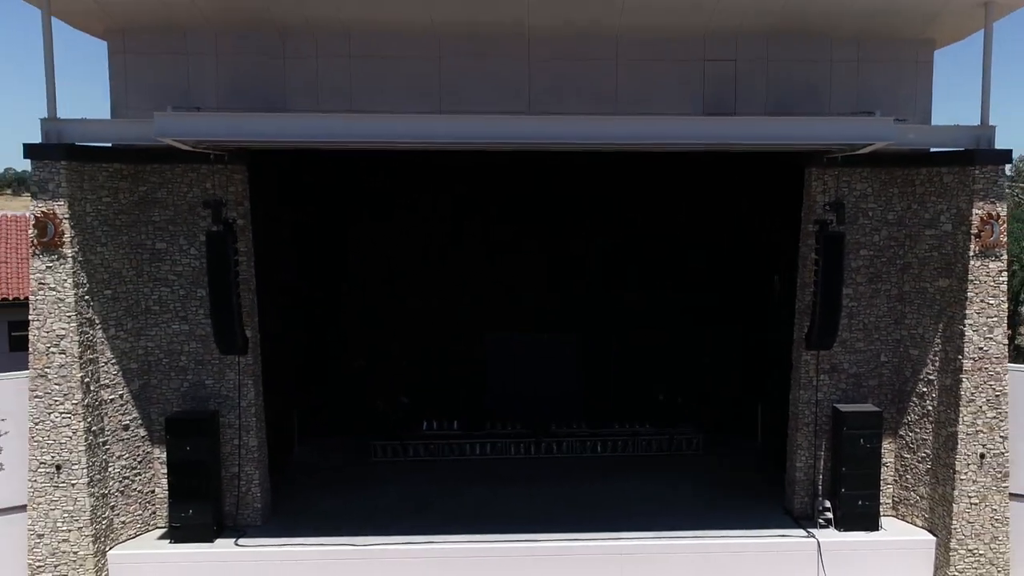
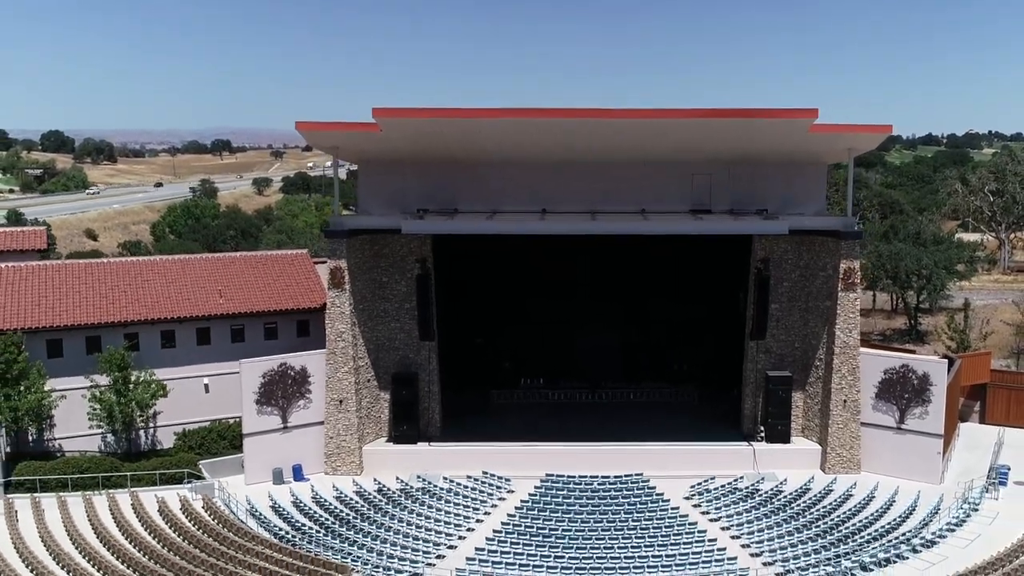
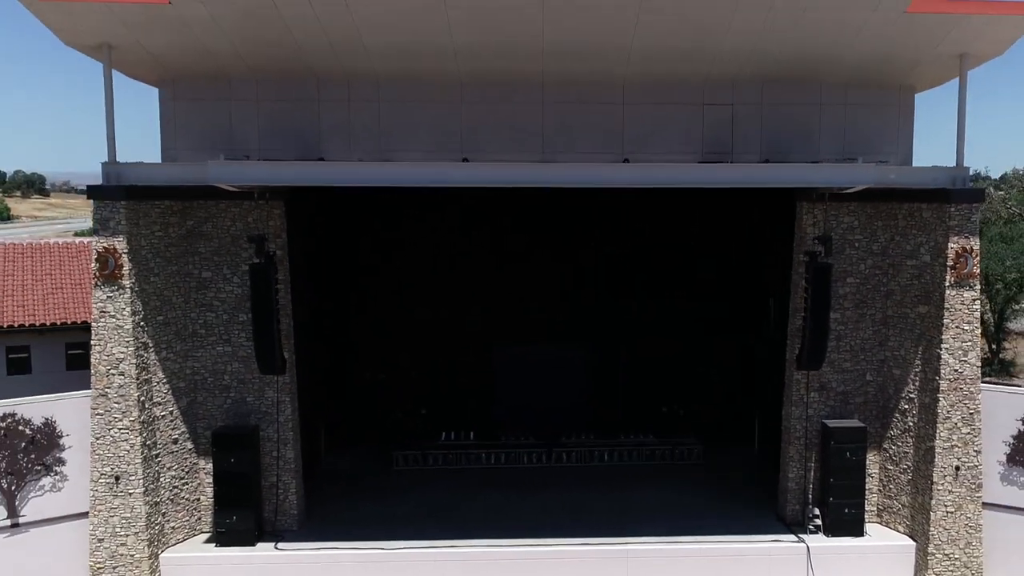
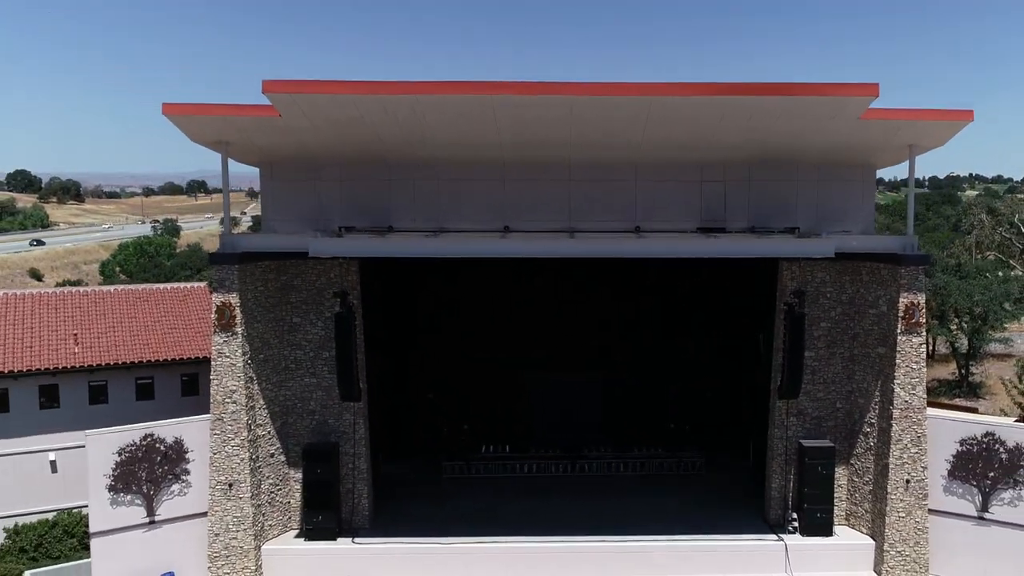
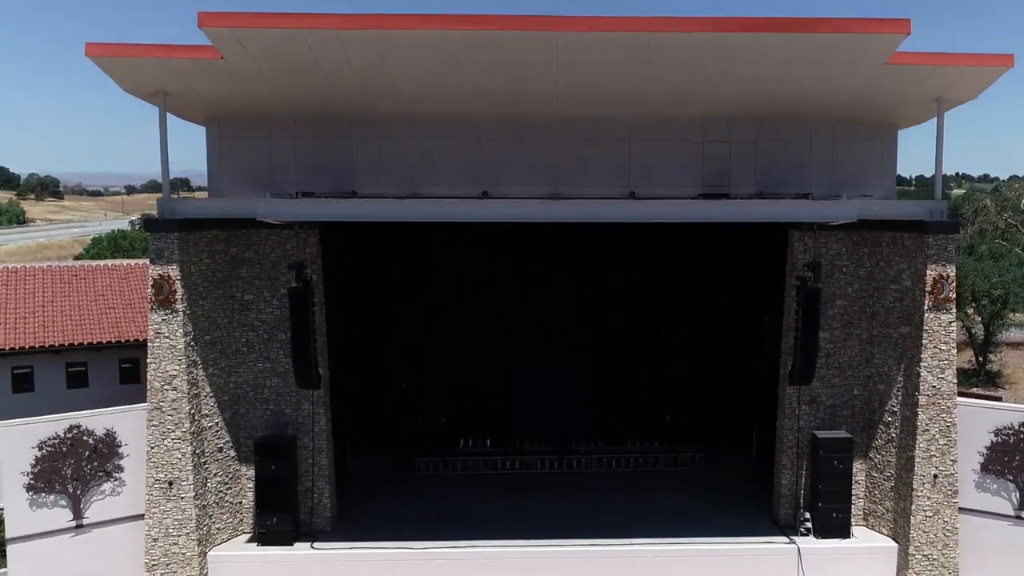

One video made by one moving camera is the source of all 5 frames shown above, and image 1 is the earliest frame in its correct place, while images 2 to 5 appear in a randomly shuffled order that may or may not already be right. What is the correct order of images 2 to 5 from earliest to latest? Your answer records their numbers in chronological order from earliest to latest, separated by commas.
3, 5, 4, 2
